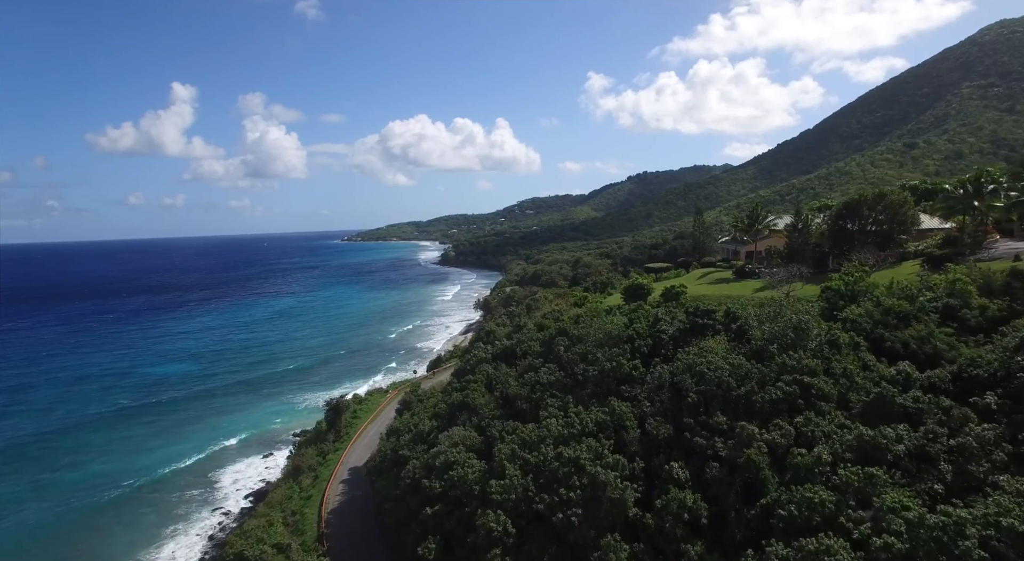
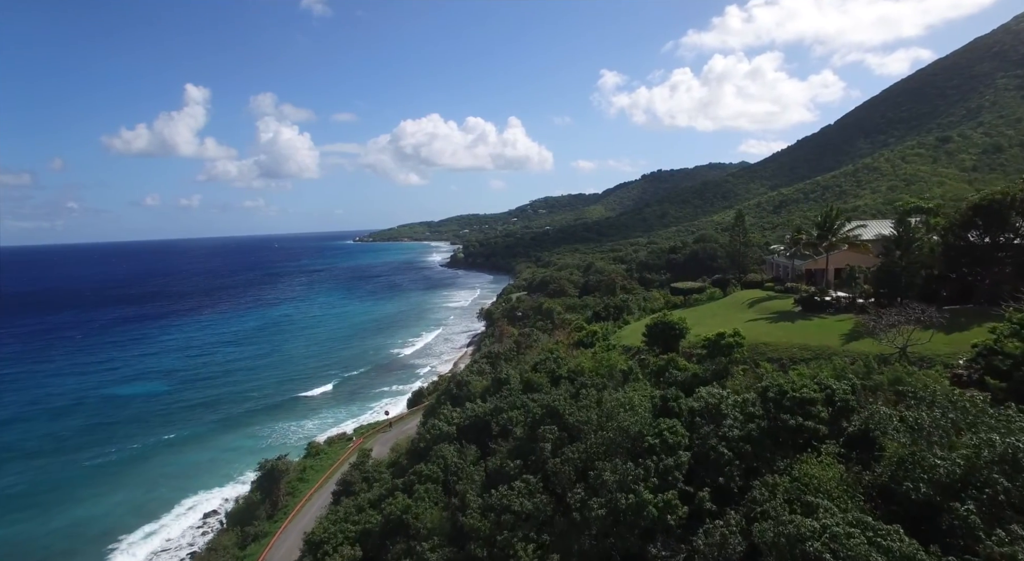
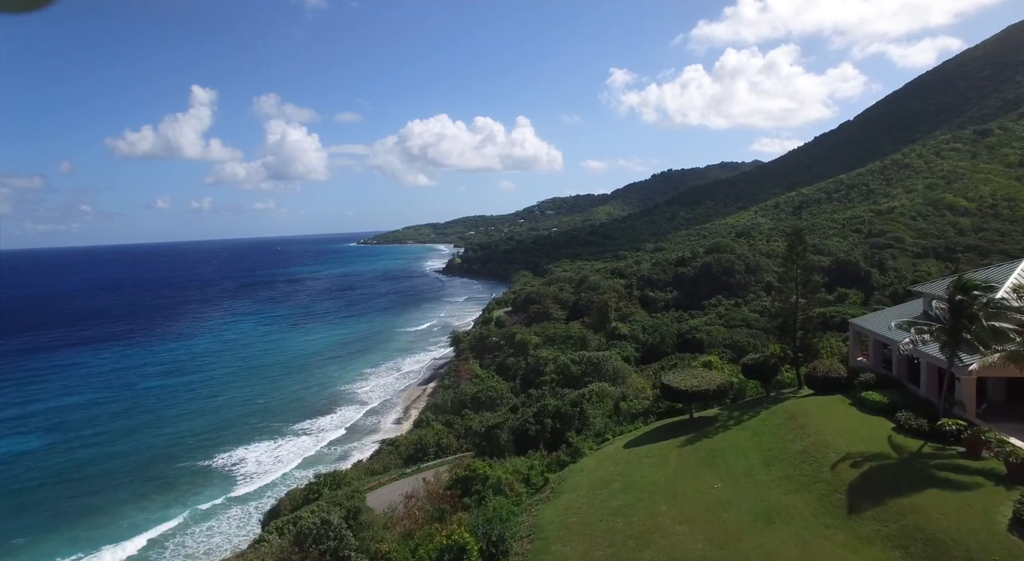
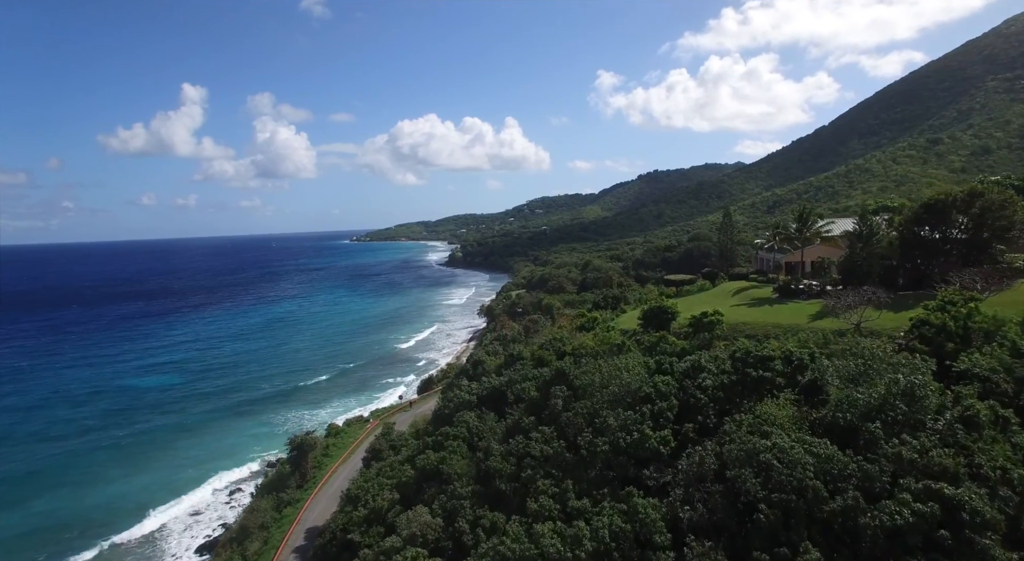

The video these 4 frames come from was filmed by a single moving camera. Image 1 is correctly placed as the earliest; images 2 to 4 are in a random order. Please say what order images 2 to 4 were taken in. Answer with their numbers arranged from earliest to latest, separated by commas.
4, 2, 3
